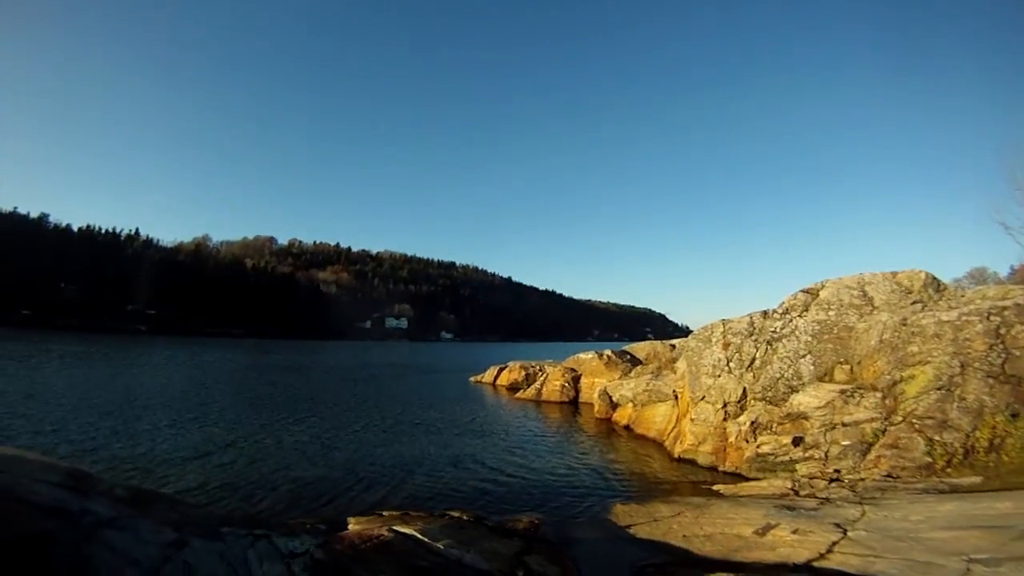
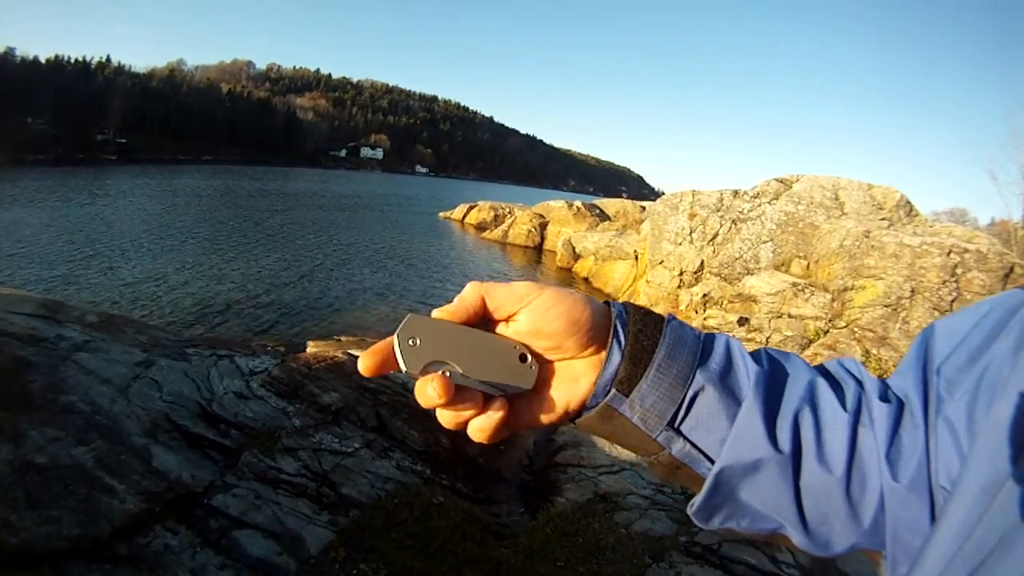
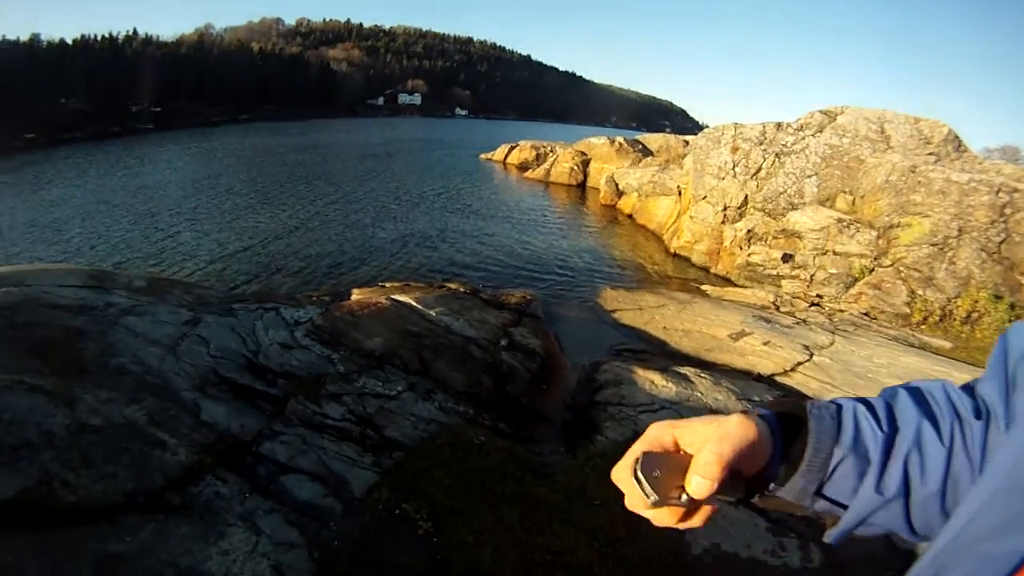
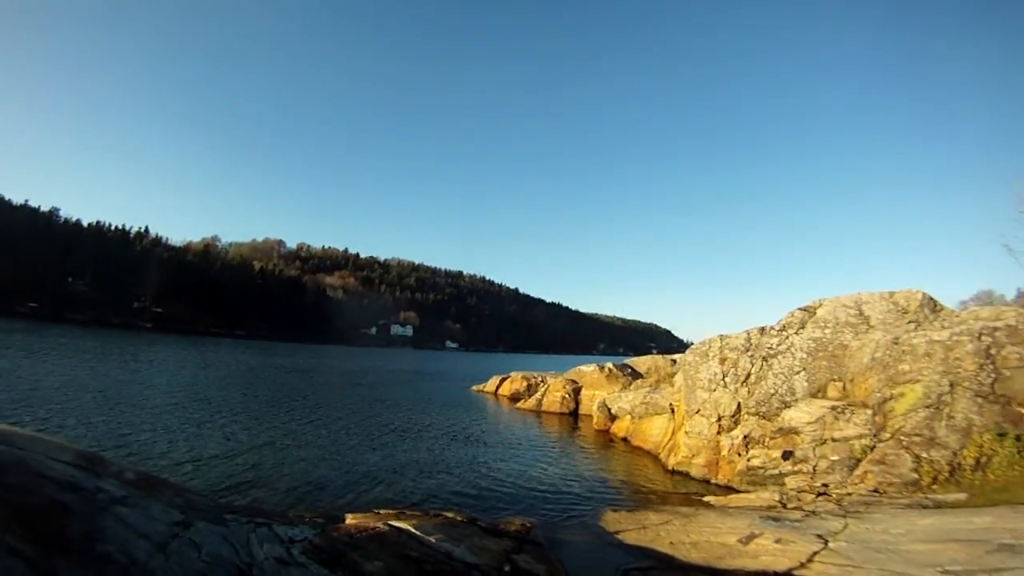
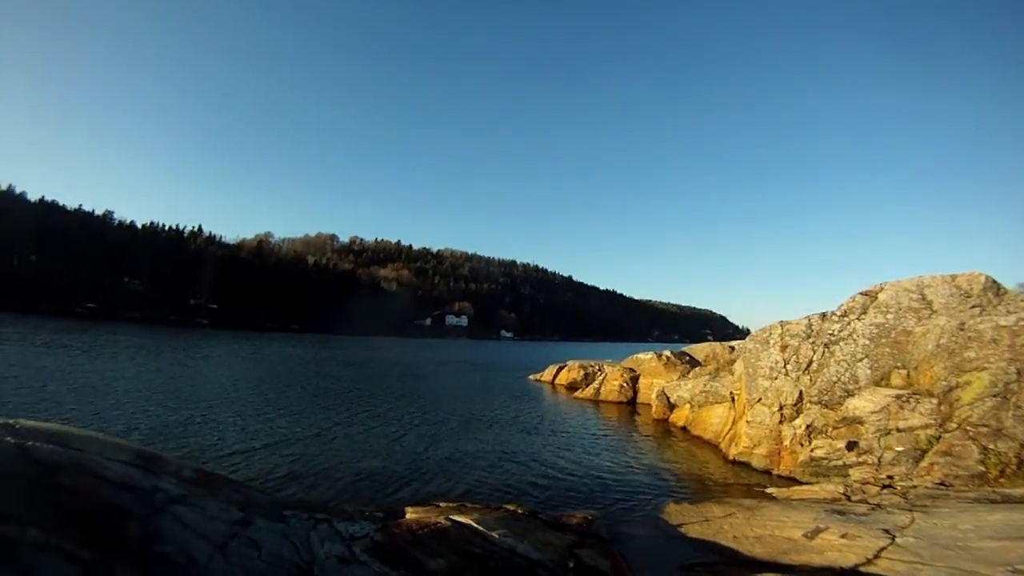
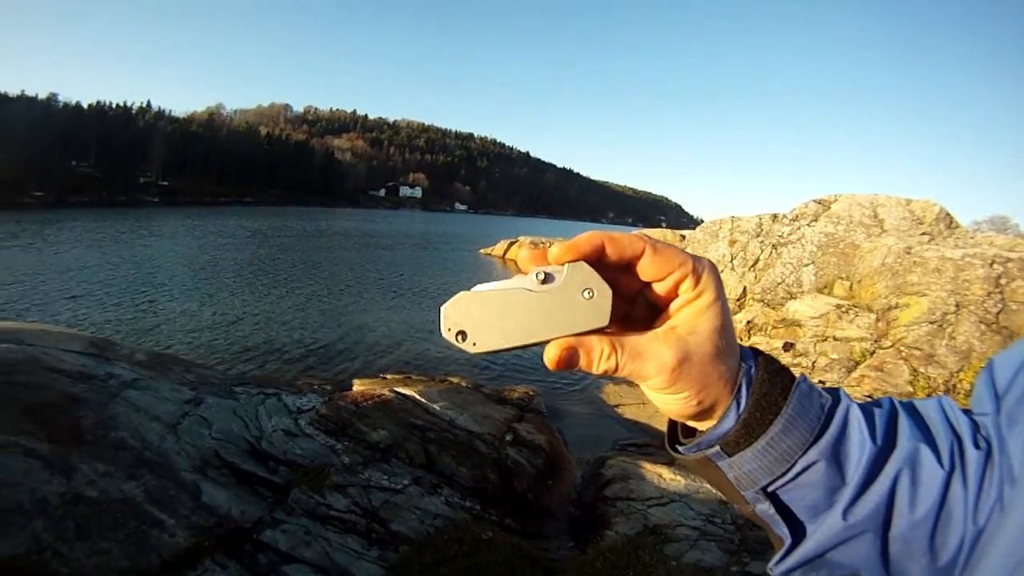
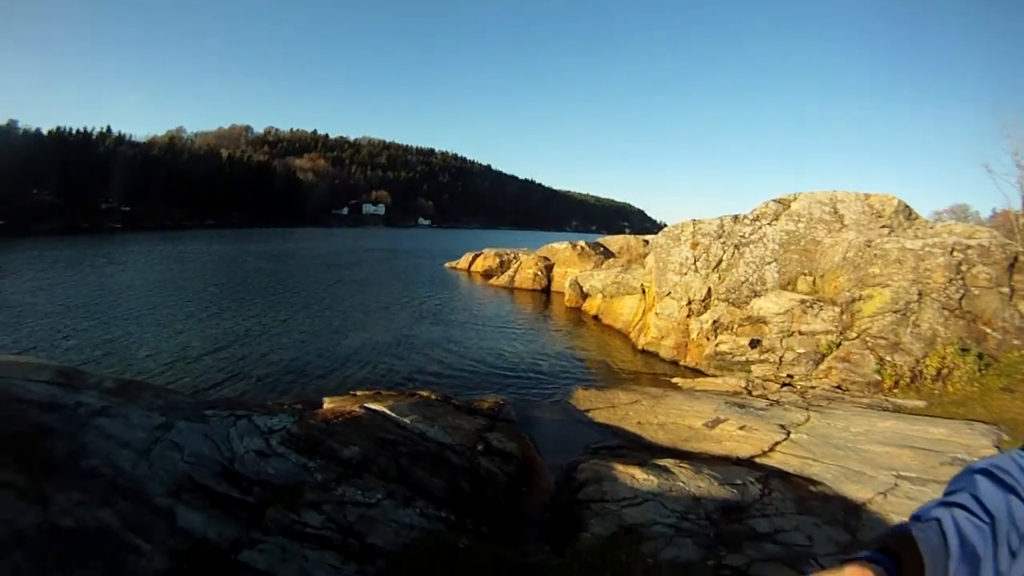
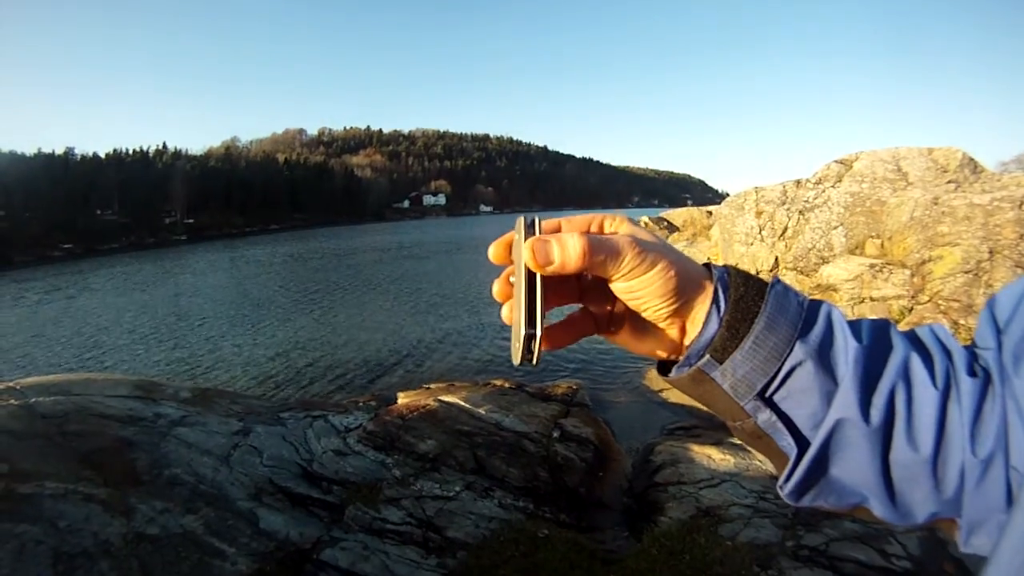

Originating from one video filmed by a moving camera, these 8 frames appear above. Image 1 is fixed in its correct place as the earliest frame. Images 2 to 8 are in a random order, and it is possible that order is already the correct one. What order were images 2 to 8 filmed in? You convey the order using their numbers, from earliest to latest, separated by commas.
5, 4, 7, 3, 2, 6, 8
